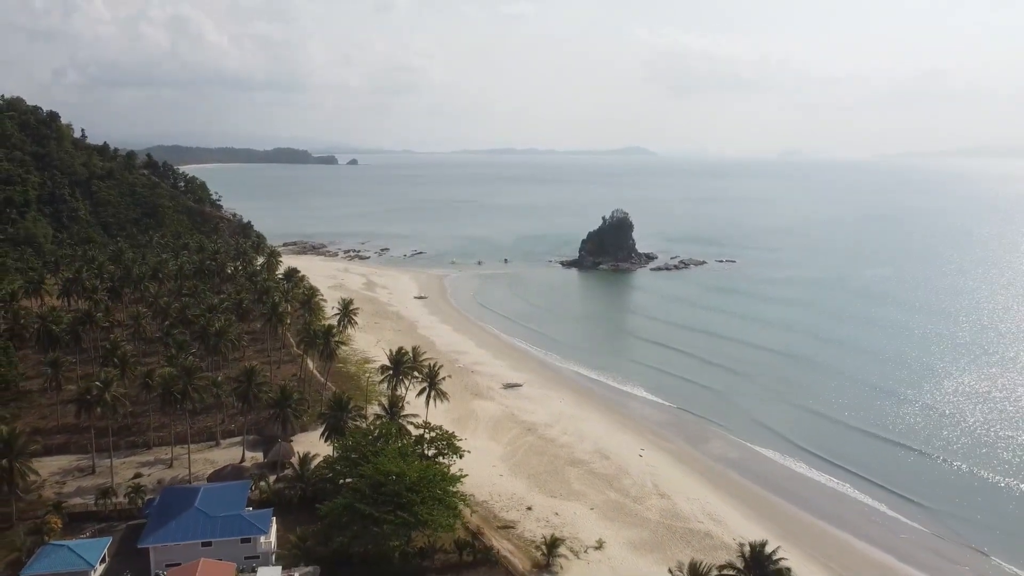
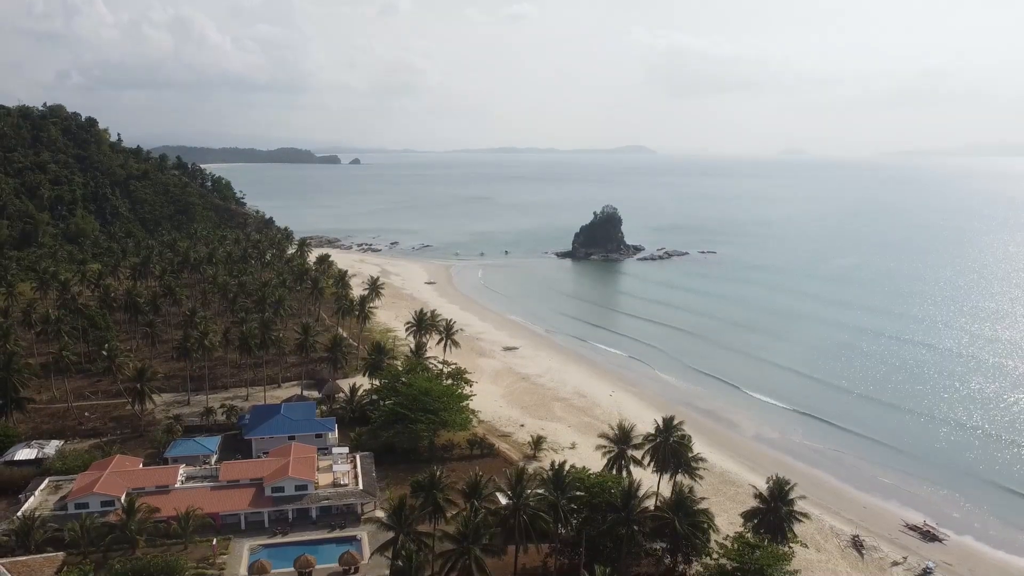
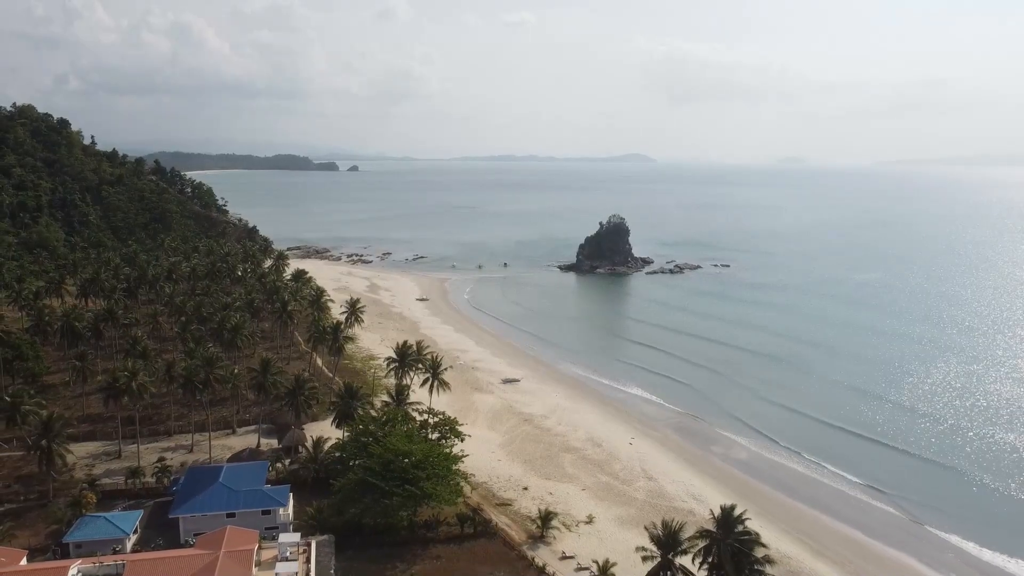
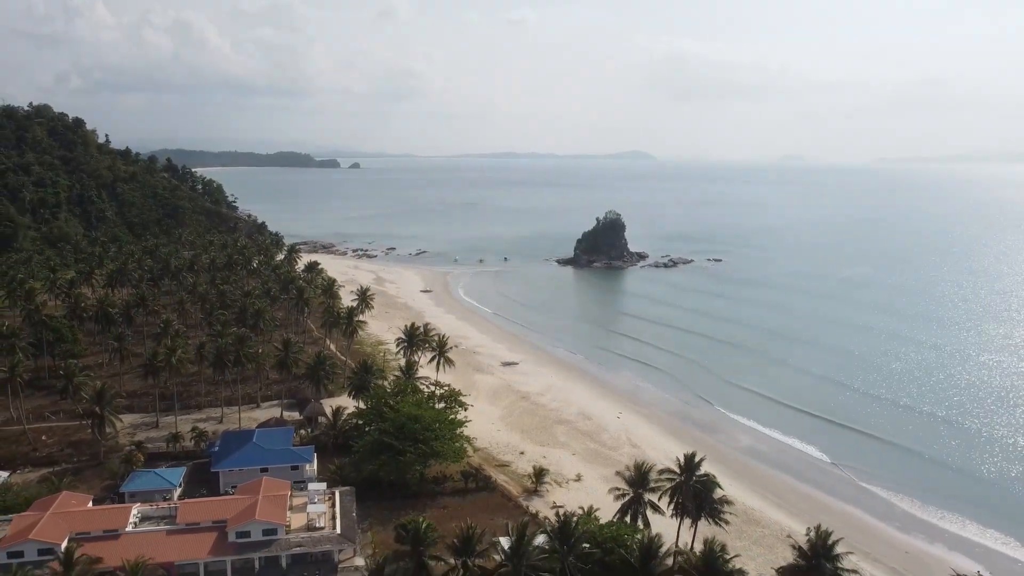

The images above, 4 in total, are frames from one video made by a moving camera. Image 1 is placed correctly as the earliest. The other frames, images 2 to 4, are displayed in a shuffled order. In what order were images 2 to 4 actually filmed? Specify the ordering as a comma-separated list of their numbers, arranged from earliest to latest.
3, 4, 2
